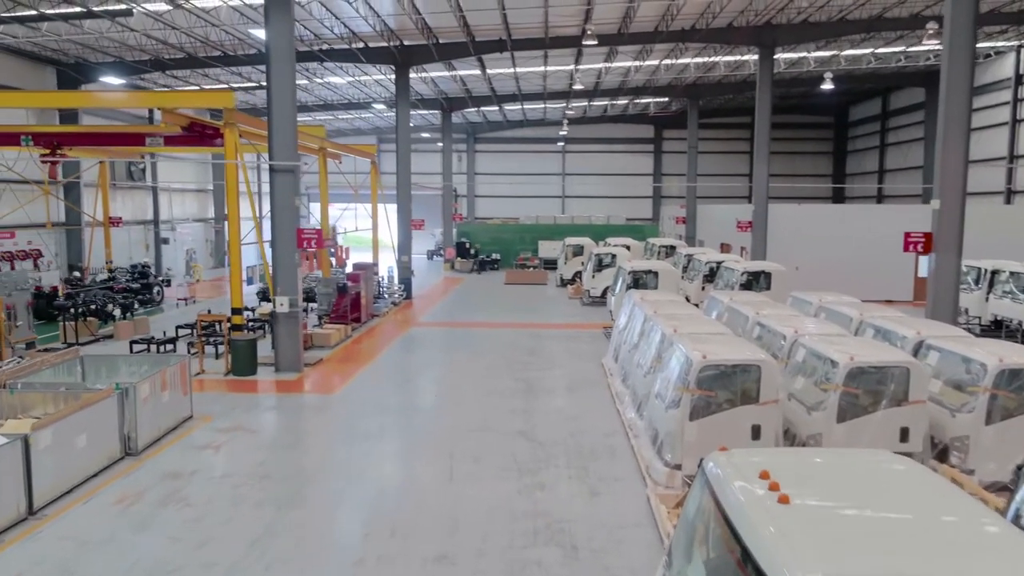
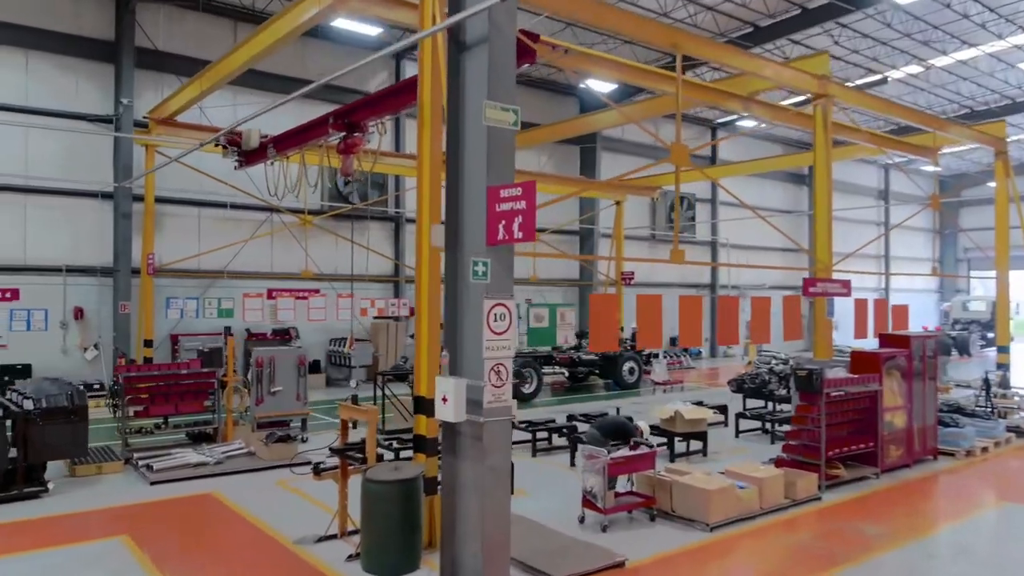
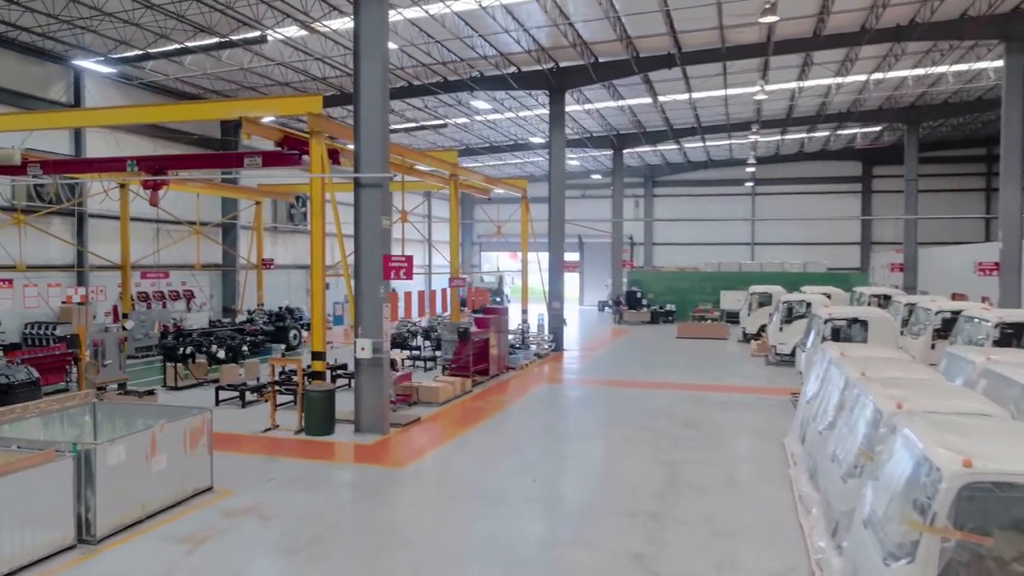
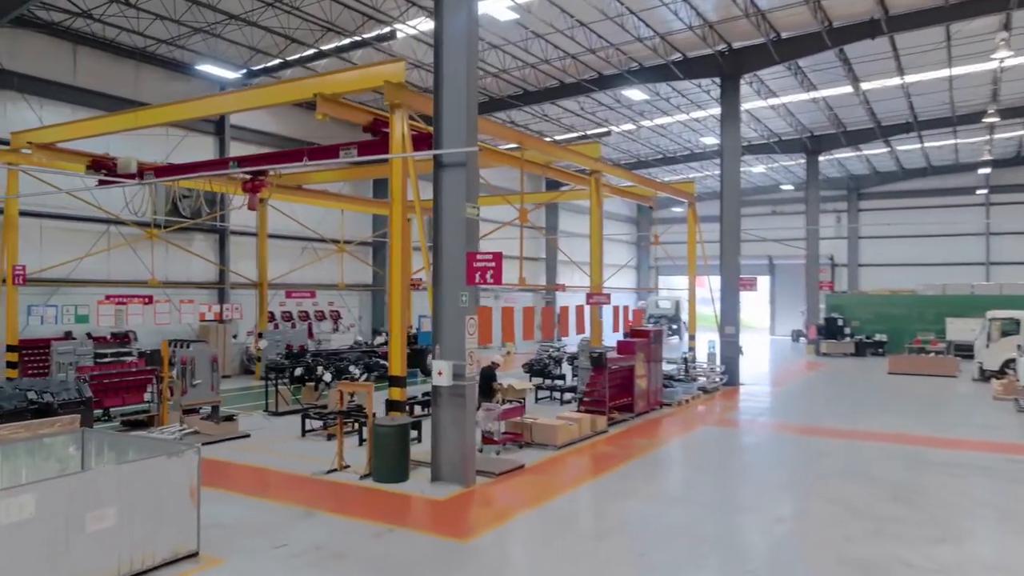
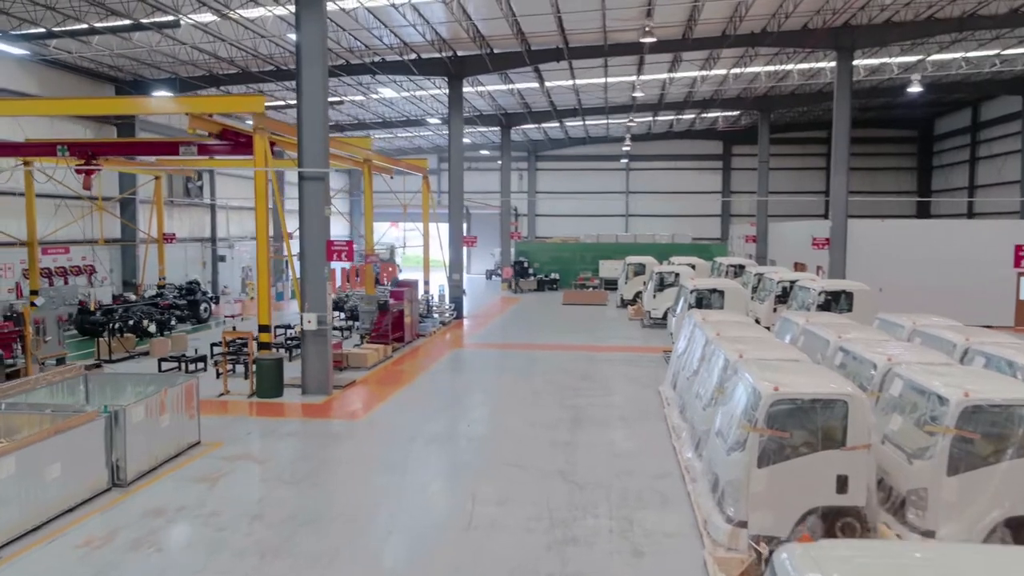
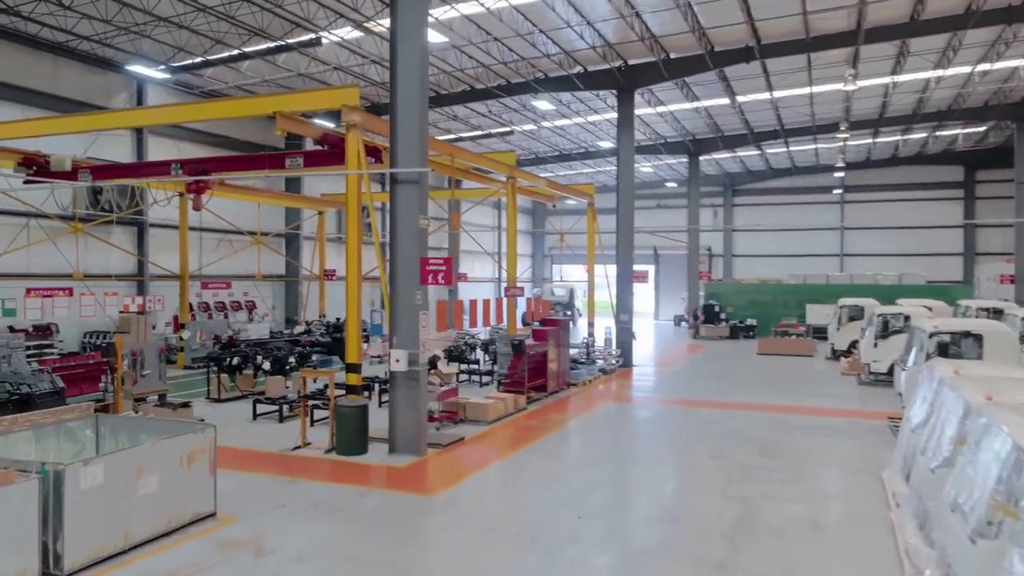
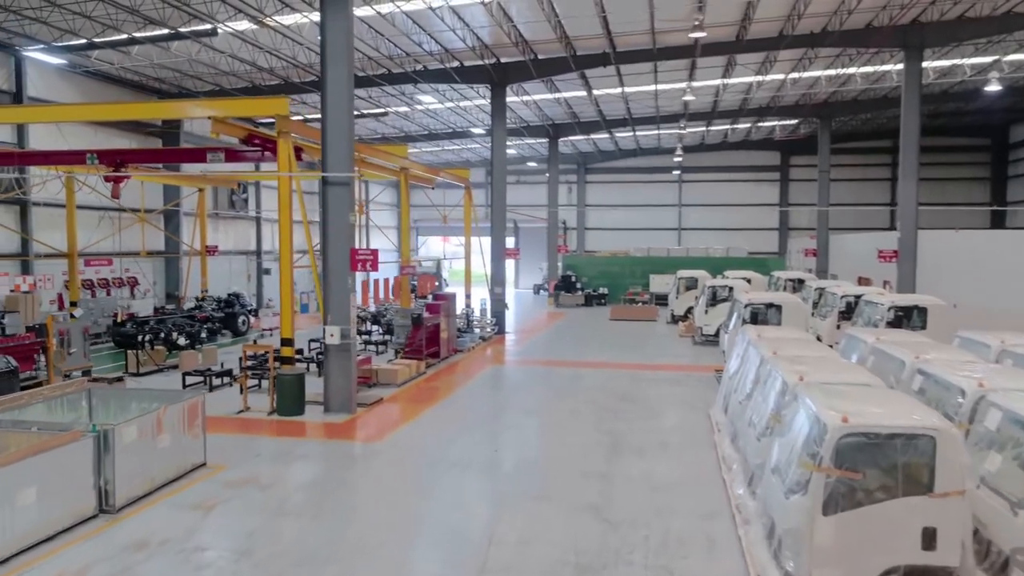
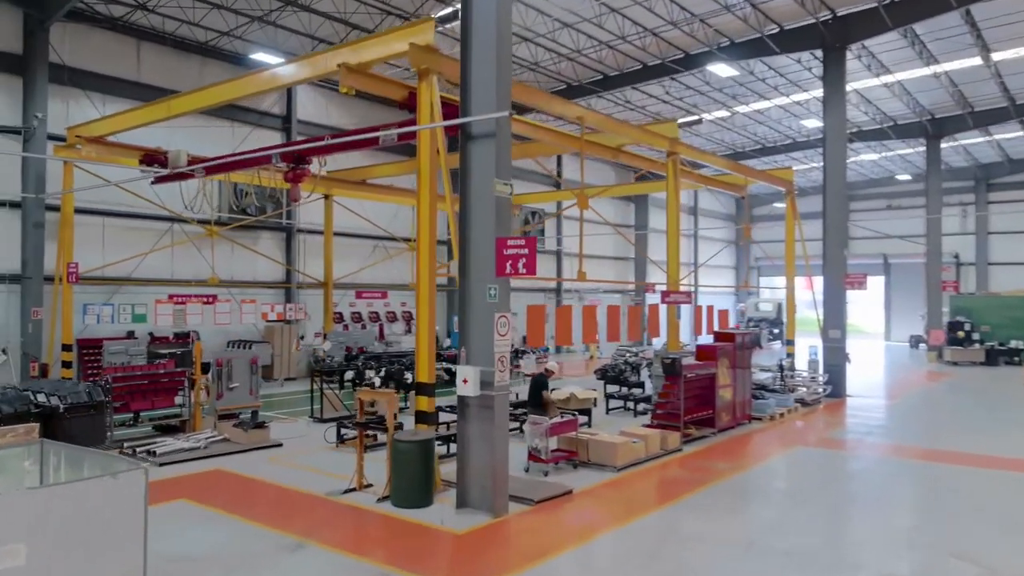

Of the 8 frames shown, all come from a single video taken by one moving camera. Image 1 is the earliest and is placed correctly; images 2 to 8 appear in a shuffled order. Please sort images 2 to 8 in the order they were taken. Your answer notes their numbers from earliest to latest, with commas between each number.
5, 7, 3, 6, 4, 8, 2
